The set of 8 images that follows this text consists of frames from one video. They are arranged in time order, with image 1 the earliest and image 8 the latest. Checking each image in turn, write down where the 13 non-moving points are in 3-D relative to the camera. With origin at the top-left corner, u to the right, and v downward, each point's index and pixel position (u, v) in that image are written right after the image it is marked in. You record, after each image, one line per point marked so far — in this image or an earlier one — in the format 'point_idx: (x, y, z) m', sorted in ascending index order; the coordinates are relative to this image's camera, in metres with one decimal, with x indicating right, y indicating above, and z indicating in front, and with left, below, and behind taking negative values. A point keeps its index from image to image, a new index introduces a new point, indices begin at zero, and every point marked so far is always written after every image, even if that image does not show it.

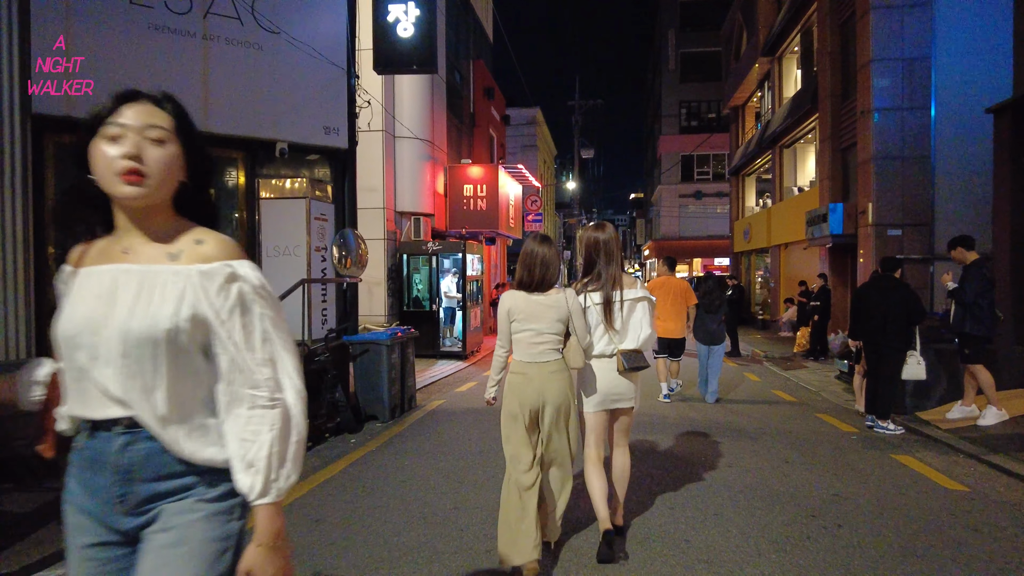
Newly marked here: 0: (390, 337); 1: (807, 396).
0: (-1.5, -0.6, +8.3) m
1: (+4.7, -1.7, +10.9) m
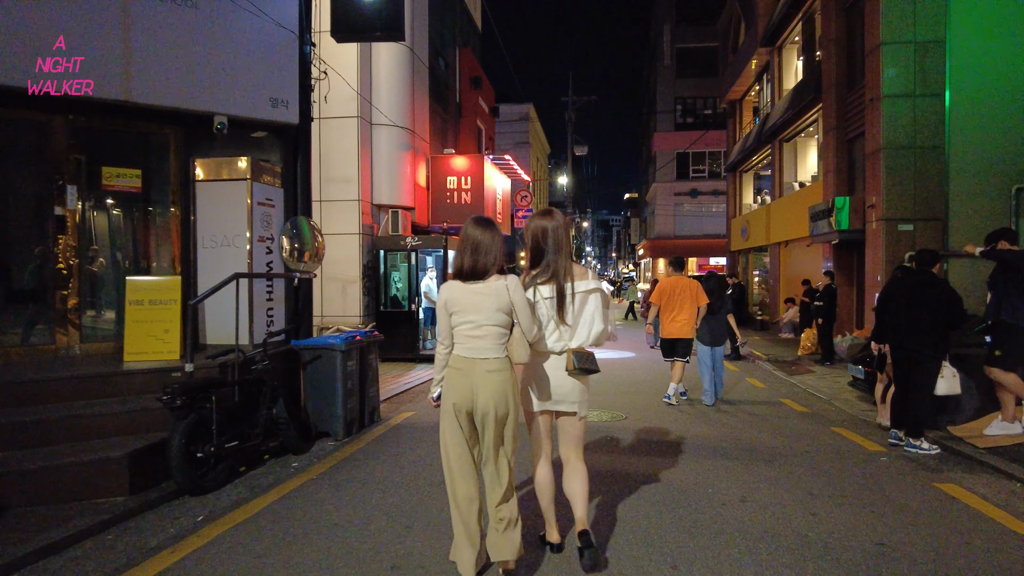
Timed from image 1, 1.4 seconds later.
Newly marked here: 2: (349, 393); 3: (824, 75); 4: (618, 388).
0: (-1.7, -0.5, +7.2) m
1: (+4.4, -1.7, +9.8) m
2: (-1.7, -1.1, +7.3) m
3: (+8.4, +5.8, +18.8) m
4: (+1.7, -1.6, +11.1) m
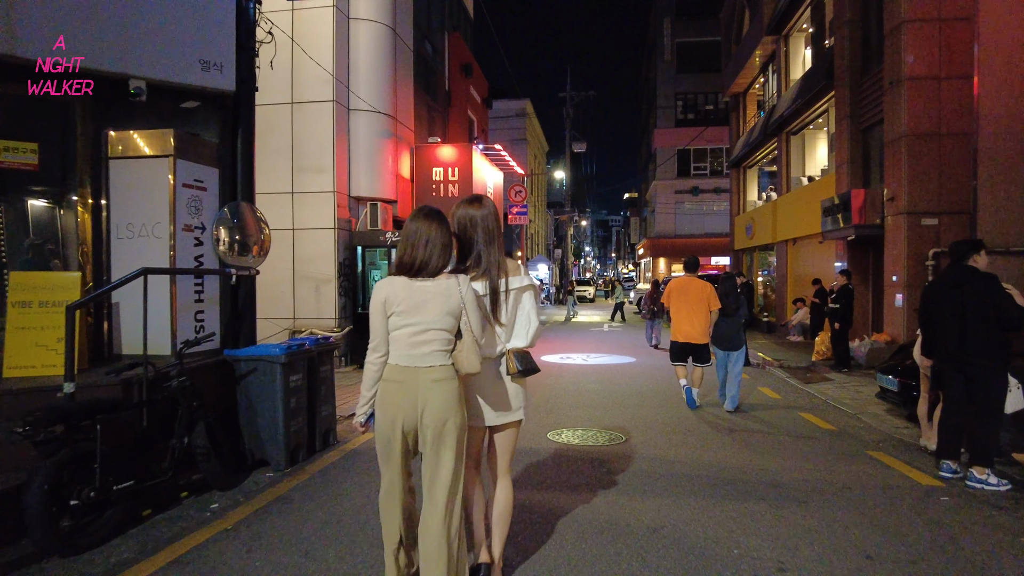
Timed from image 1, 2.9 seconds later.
0: (-1.9, -0.5, +6.0) m
1: (+4.2, -1.7, +8.6) m
2: (-1.9, -1.1, +6.1) m
3: (+8.2, +5.8, +17.6) m
4: (+1.5, -1.6, +9.9) m
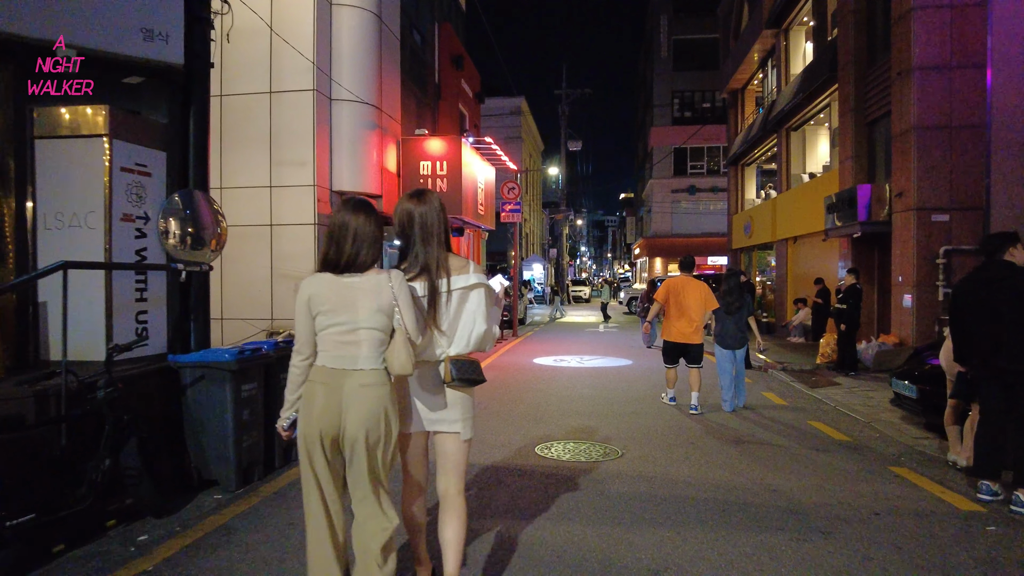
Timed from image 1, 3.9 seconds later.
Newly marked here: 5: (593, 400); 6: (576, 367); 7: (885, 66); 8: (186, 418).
0: (-2.1, -0.5, +5.3) m
1: (+4.0, -1.6, +8.0) m
2: (-2.0, -1.1, +5.4) m
3: (+8.0, +5.8, +16.9) m
4: (+1.3, -1.5, +9.2) m
5: (+1.1, -1.5, +9.5) m
6: (+1.3, -1.5, +13.5) m
7: (+7.9, +4.7, +14.7) m
8: (-2.5, -1.0, +5.3) m
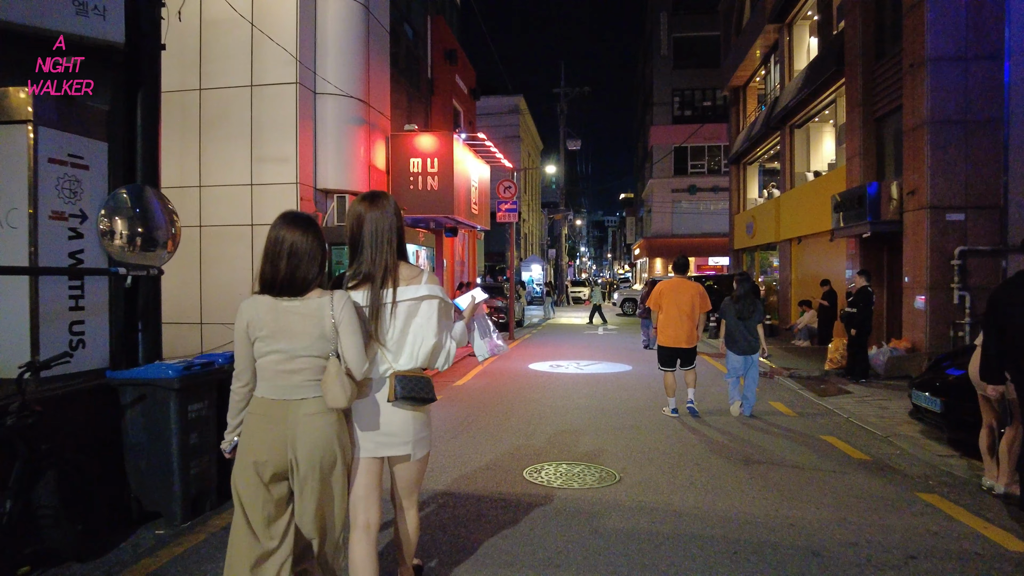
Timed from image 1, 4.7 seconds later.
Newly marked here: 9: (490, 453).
0: (-2.2, -0.6, +4.7) m
1: (+3.9, -1.7, +7.4) m
2: (-2.2, -1.1, +4.8) m
3: (+7.9, +5.7, +16.3) m
4: (+1.2, -1.6, +8.6) m
5: (+1.0, -1.6, +8.9) m
6: (+1.1, -1.6, +12.9) m
7: (+7.8, +4.7, +14.1) m
8: (-2.6, -1.0, +4.6) m
9: (-0.2, -1.6, +6.5) m
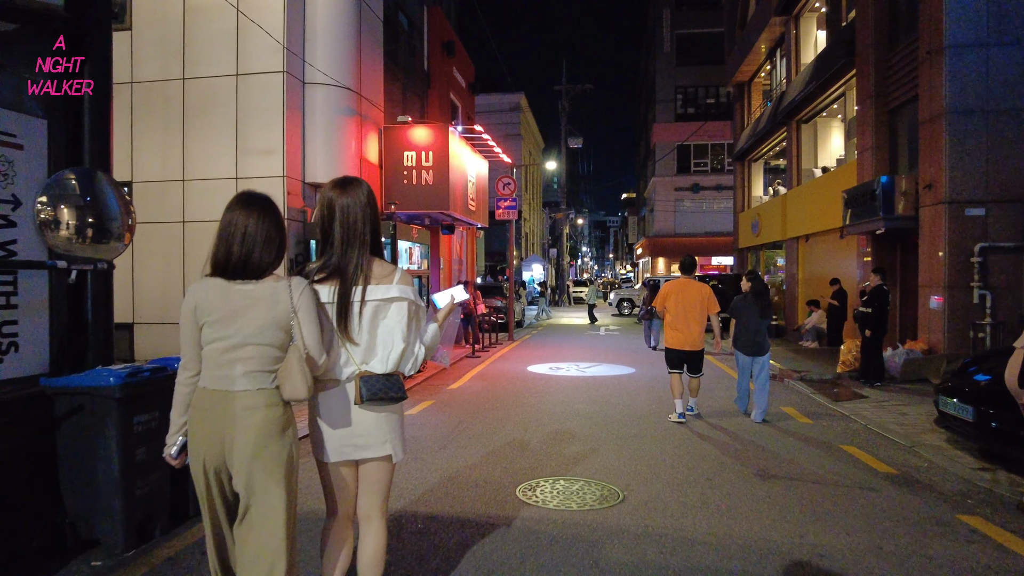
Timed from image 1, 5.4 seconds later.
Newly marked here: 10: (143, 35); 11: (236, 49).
0: (-2.3, -0.5, +4.1) m
1: (+3.8, -1.7, +6.8) m
2: (-2.2, -1.1, +4.2) m
3: (+7.9, +5.7, +15.7) m
4: (+1.1, -1.6, +8.0) m
5: (+1.0, -1.6, +8.3) m
6: (+1.1, -1.6, +12.3) m
7: (+7.8, +4.7, +13.5) m
8: (-2.7, -1.0, +4.1) m
9: (-0.3, -1.5, +5.9) m
10: (-6.6, +4.5, +12.3) m
11: (-4.7, +4.1, +11.9) m
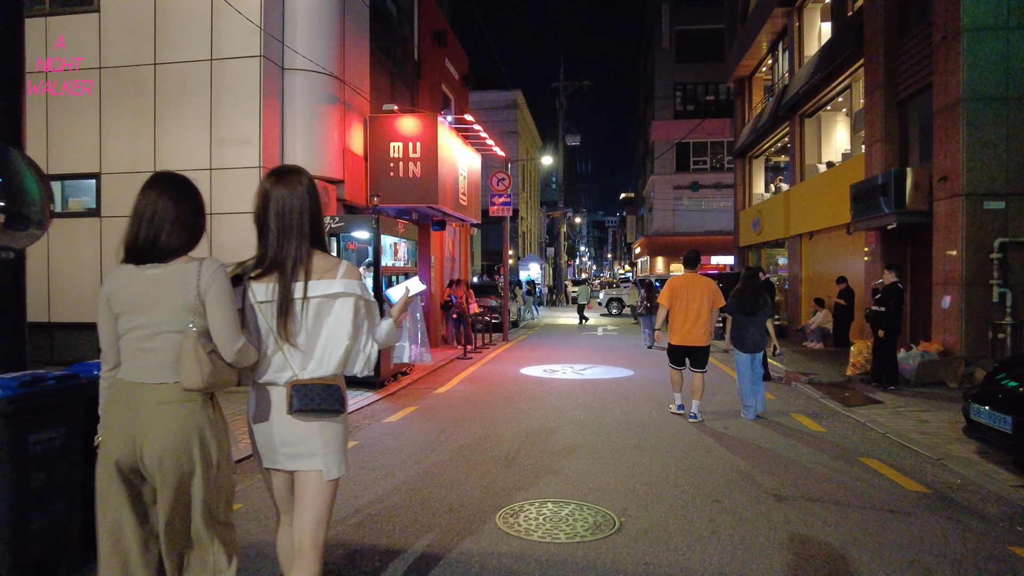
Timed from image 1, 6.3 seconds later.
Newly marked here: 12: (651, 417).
0: (-2.4, -0.5, +3.4) m
1: (+3.7, -1.6, +6.1) m
2: (-2.4, -1.0, +3.5) m
3: (+7.7, +5.8, +15.1) m
4: (+1.0, -1.5, +7.3) m
5: (+0.8, -1.5, +7.7) m
6: (+1.0, -1.5, +11.6) m
7: (+7.6, +4.7, +12.9) m
8: (-2.8, -1.0, +3.4) m
9: (-0.4, -1.5, +5.2) m
10: (-6.7, +4.5, +11.6) m
11: (-4.9, +4.1, +11.2) m
12: (+1.7, -1.5, +8.2) m
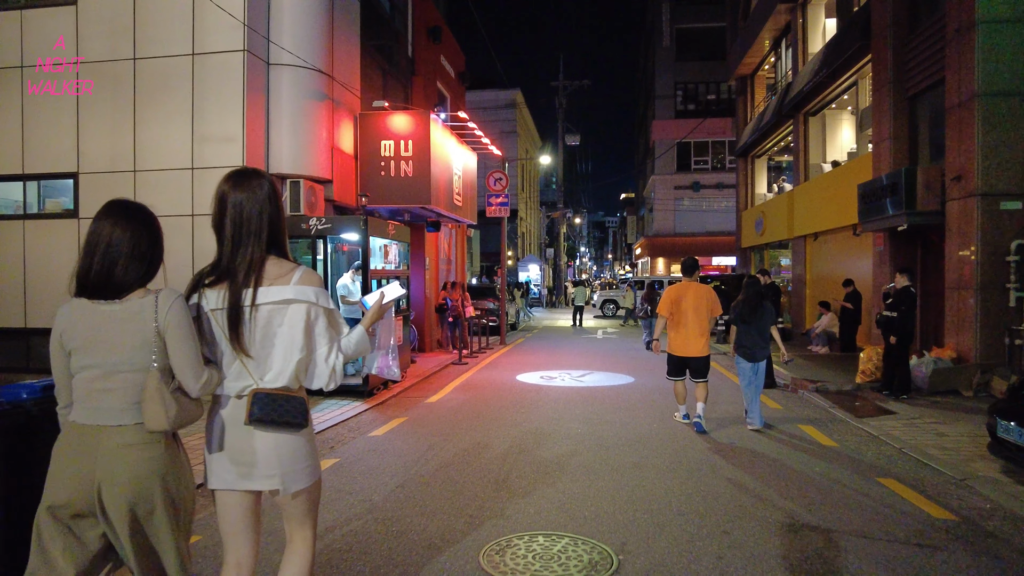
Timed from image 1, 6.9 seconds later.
0: (-2.5, -0.6, +2.9) m
1: (+3.6, -1.7, +5.6) m
2: (-2.4, -1.1, +3.0) m
3: (+7.7, +5.7, +14.6) m
4: (+0.9, -1.6, +6.8) m
5: (+0.7, -1.6, +7.2) m
6: (+0.9, -1.6, +11.2) m
7: (+7.5, +4.7, +12.4) m
8: (-2.9, -1.0, +2.9) m
9: (-0.5, -1.6, +4.8) m
10: (-6.8, +4.5, +11.1) m
11: (-5.0, +4.1, +10.7) m
12: (+1.6, -1.6, +7.8) m
